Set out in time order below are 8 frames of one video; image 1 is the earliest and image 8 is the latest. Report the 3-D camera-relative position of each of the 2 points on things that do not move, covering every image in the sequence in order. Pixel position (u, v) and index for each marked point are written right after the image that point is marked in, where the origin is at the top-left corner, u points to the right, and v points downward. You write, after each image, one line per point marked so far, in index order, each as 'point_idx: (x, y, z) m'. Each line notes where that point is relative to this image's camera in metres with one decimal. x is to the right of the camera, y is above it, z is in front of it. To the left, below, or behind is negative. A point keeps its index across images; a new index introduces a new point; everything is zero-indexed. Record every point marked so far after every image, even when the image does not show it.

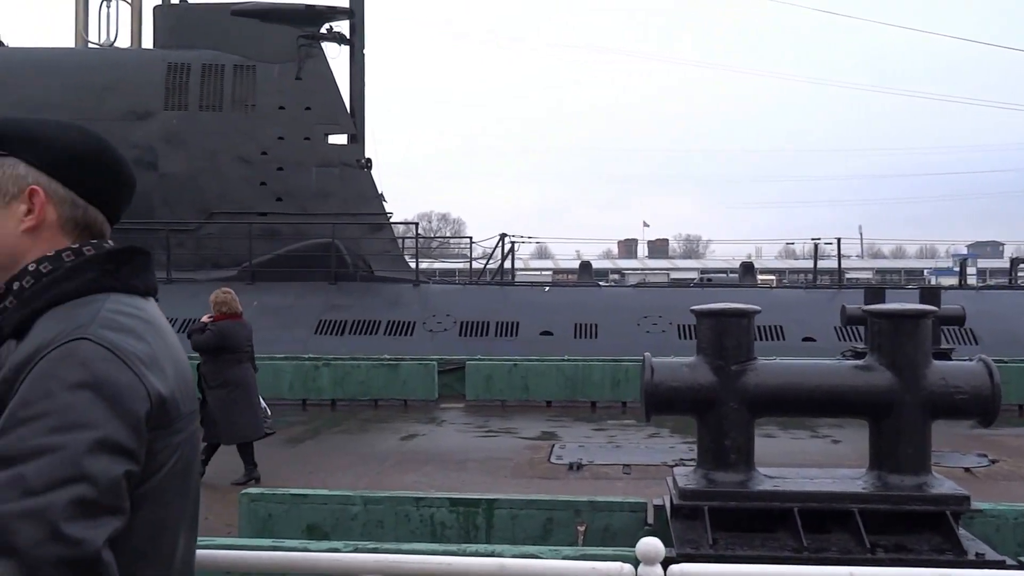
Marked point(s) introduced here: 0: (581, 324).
0: (+0.9, -0.5, +10.7) m
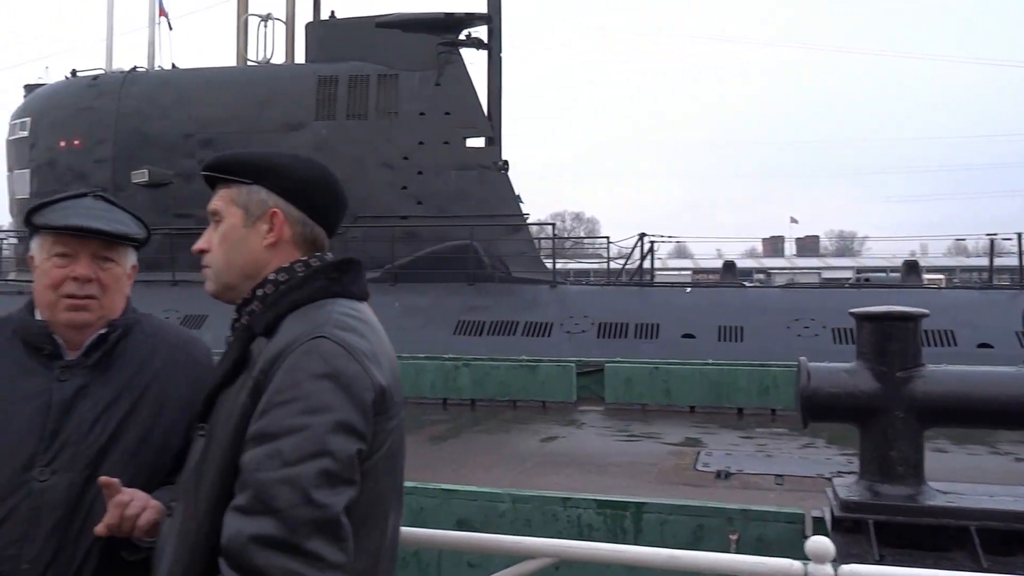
0: (+2.7, -0.5, +10.4) m
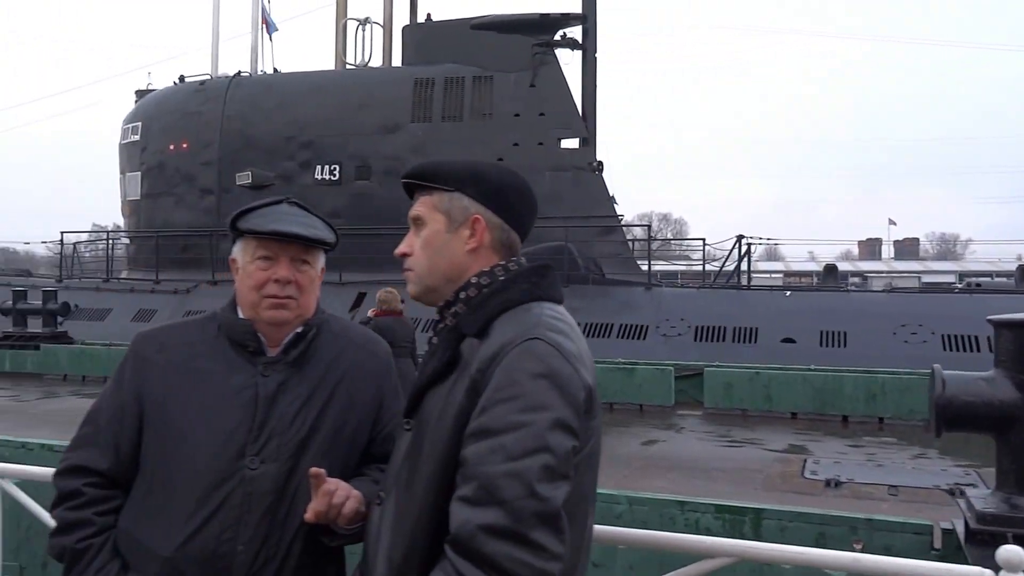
0: (+3.8, -0.5, +10.1) m
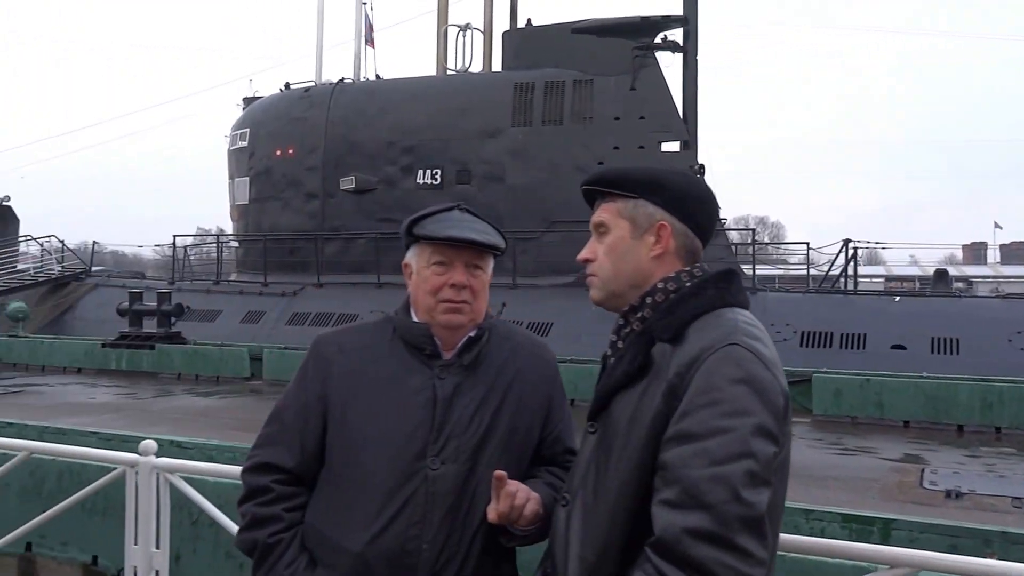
0: (+5.0, -0.6, +9.6) m
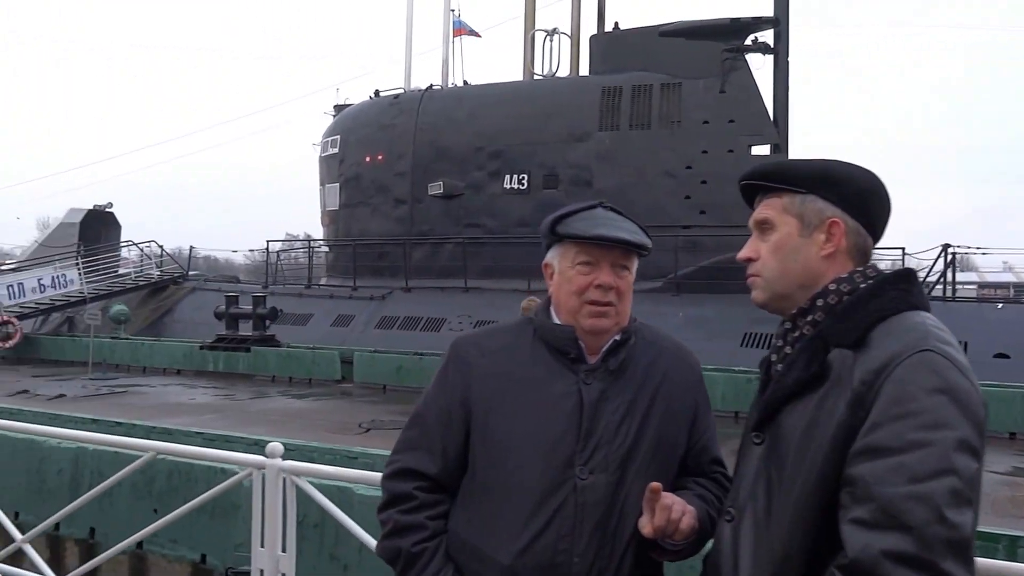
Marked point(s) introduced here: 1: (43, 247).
0: (+6.0, -0.7, +9.1) m
1: (-9.3, +0.8, +17.0) m
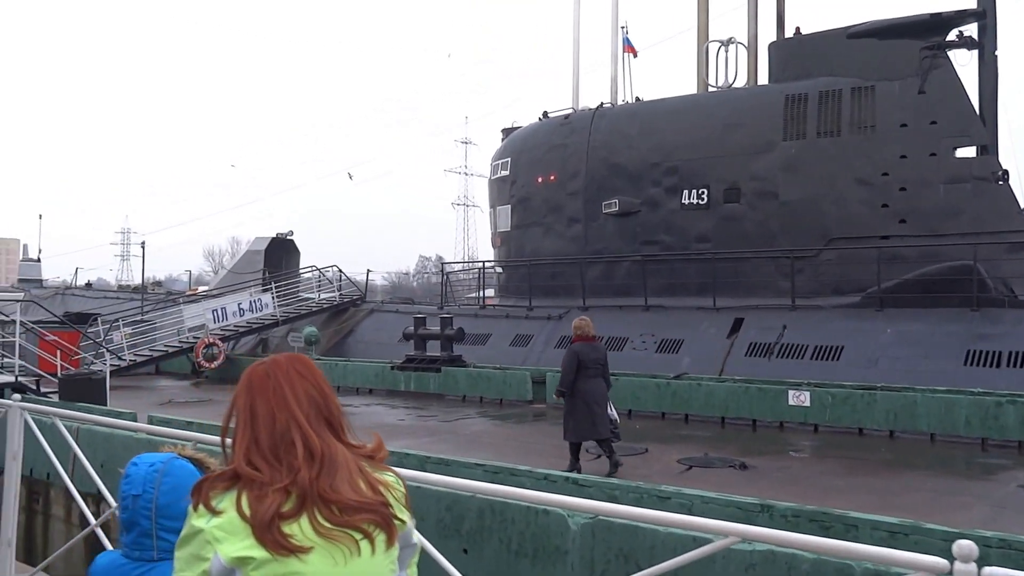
0: (+8.3, -0.8, +7.5) m
1: (-5.9, +0.3, +17.5) m
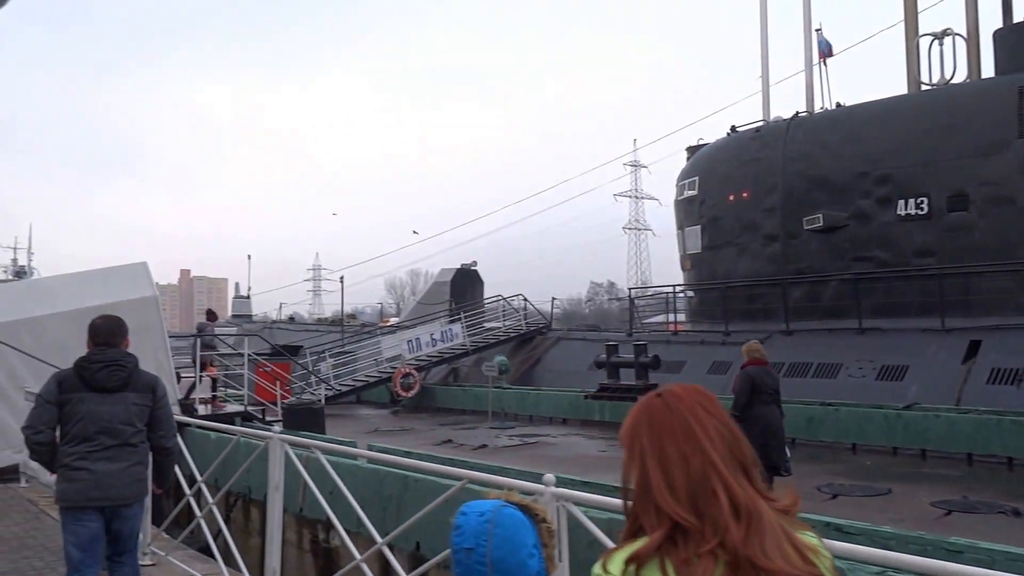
0: (+9.9, -0.8, +5.3) m
1: (-2.0, -0.4, +17.9) m
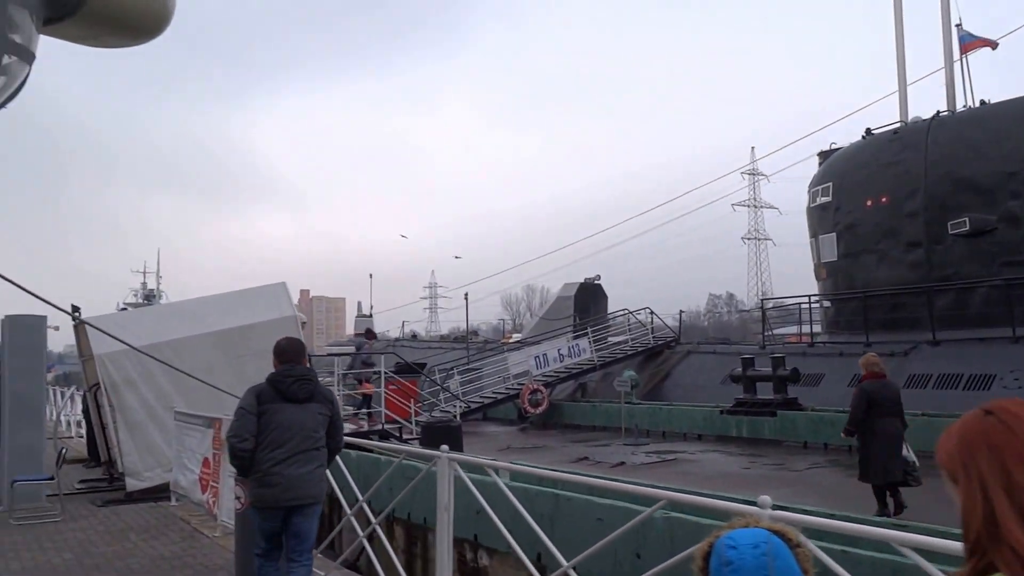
0: (+10.8, -0.6, +3.9) m
1: (+0.6, -0.7, +18.0) m
